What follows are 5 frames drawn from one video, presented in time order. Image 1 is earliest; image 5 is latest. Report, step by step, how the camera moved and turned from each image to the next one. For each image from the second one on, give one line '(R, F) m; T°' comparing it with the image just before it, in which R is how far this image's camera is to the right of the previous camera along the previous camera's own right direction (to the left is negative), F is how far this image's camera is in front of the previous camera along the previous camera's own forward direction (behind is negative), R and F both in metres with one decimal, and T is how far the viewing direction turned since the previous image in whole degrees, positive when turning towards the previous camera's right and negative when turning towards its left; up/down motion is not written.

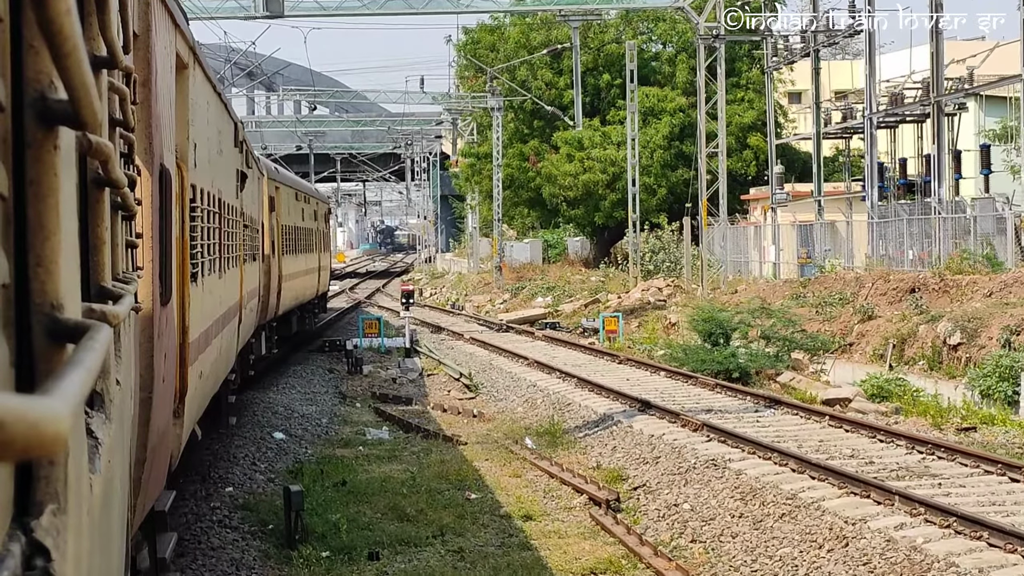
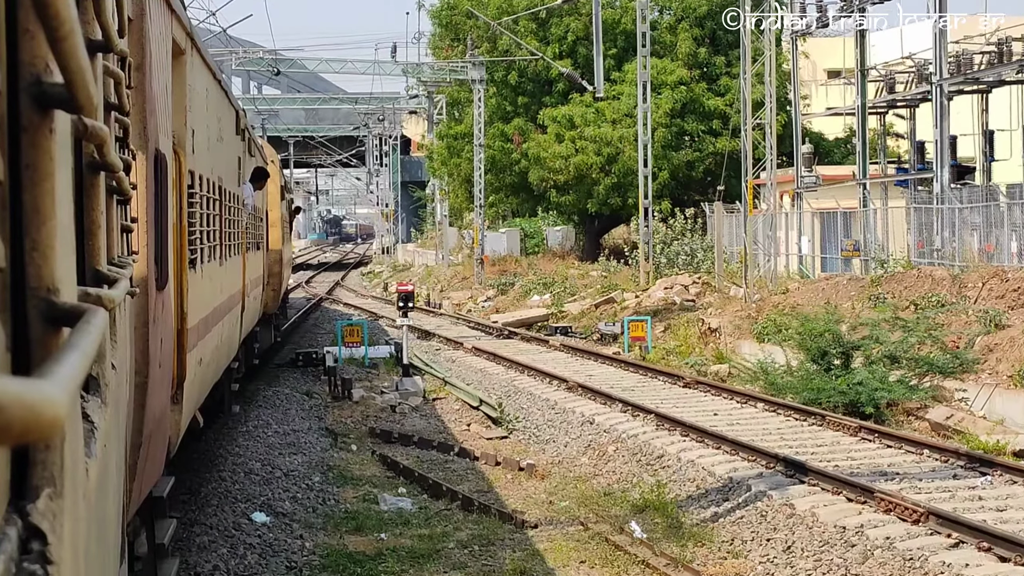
(-1.1, +4.0) m; +3°
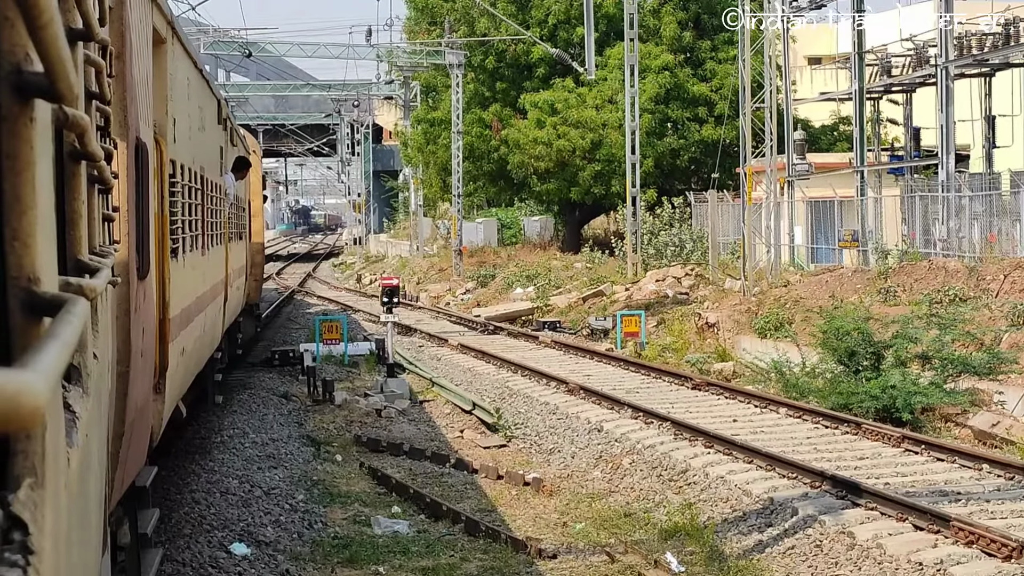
(-0.3, +1.1) m; +2°
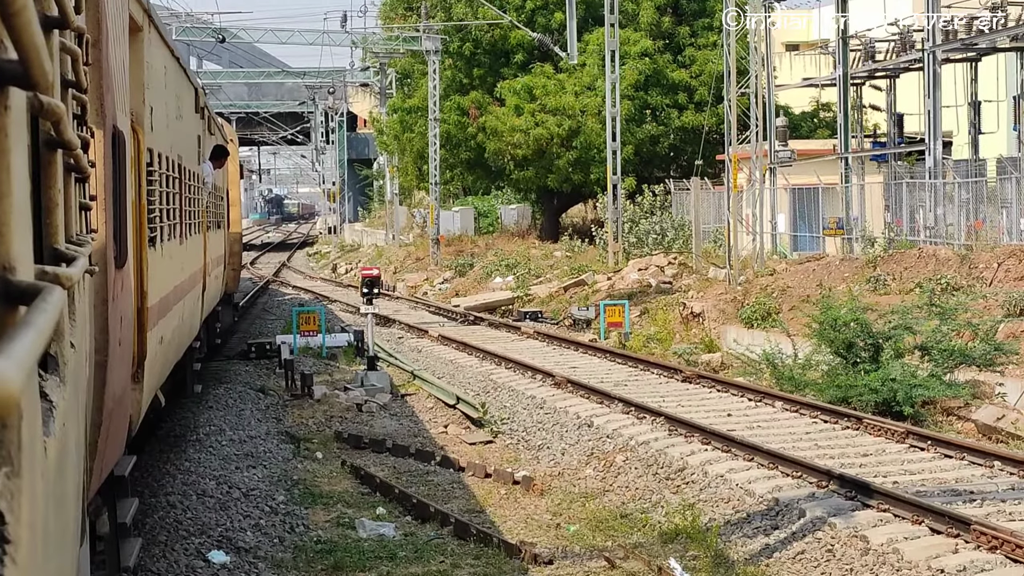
(-0.1, +0.4) m; +1°
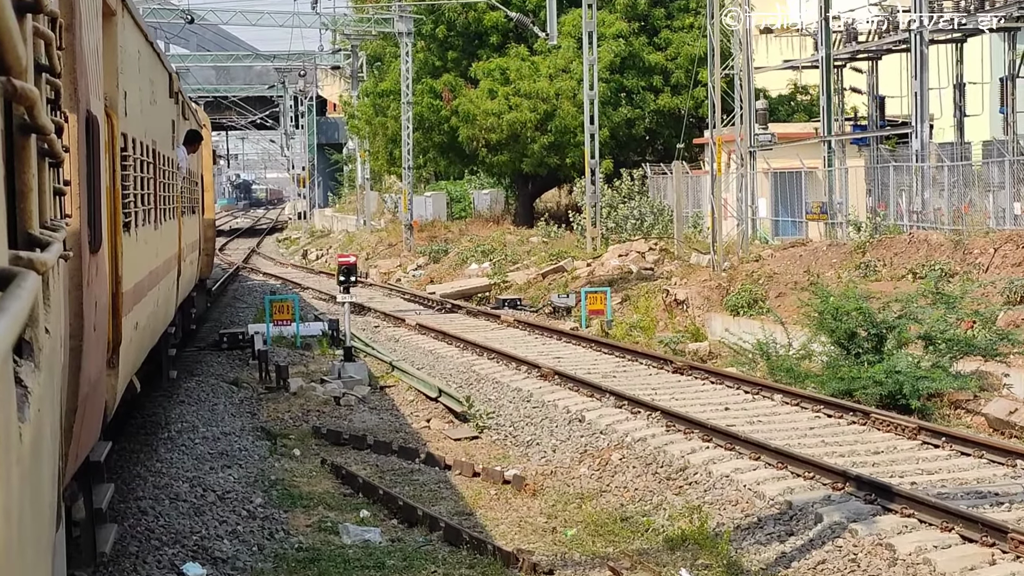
(-0.2, +0.5) m; +2°
